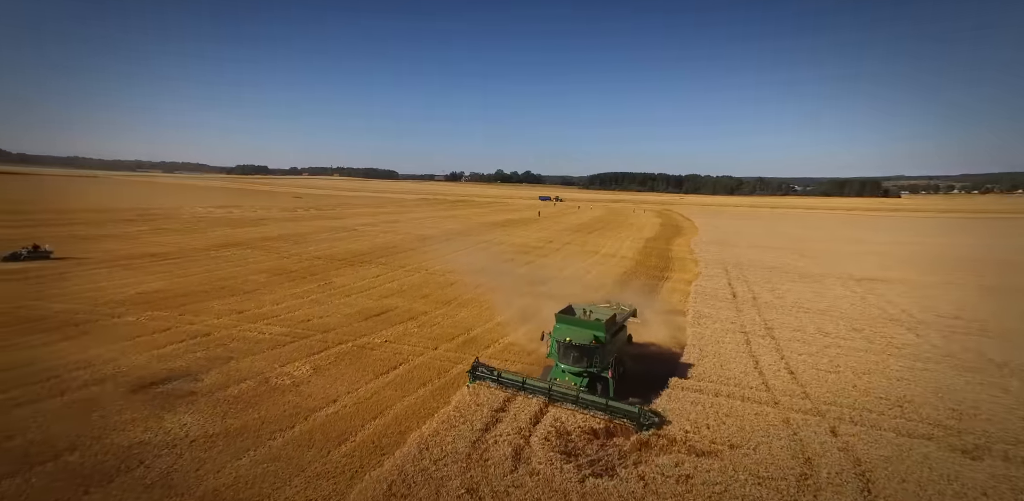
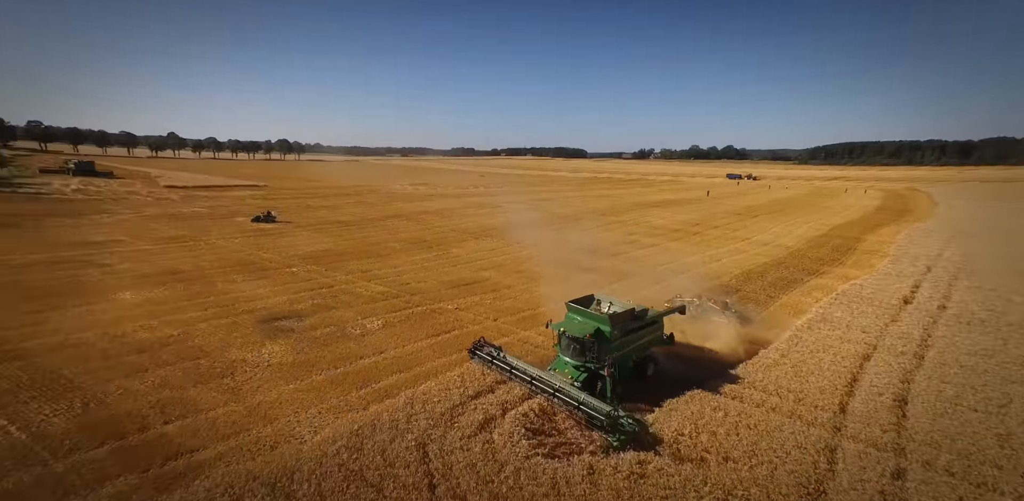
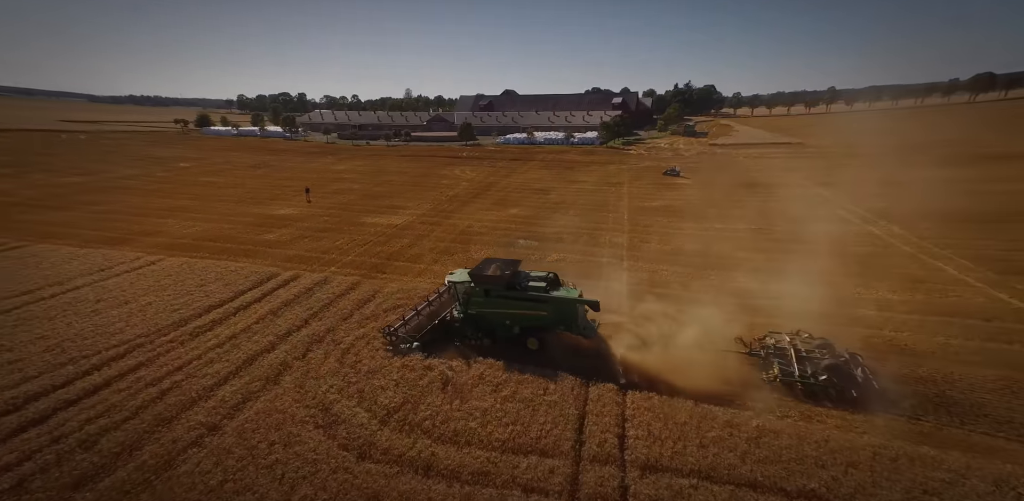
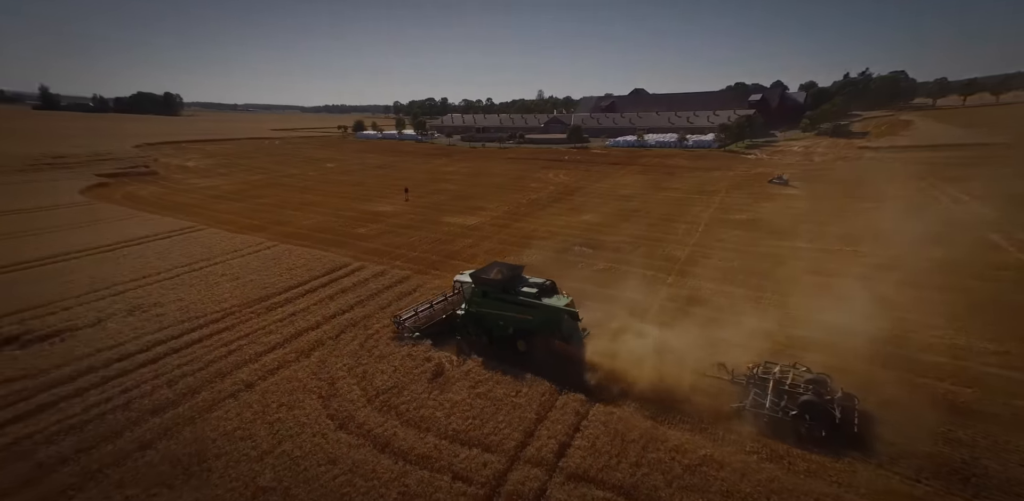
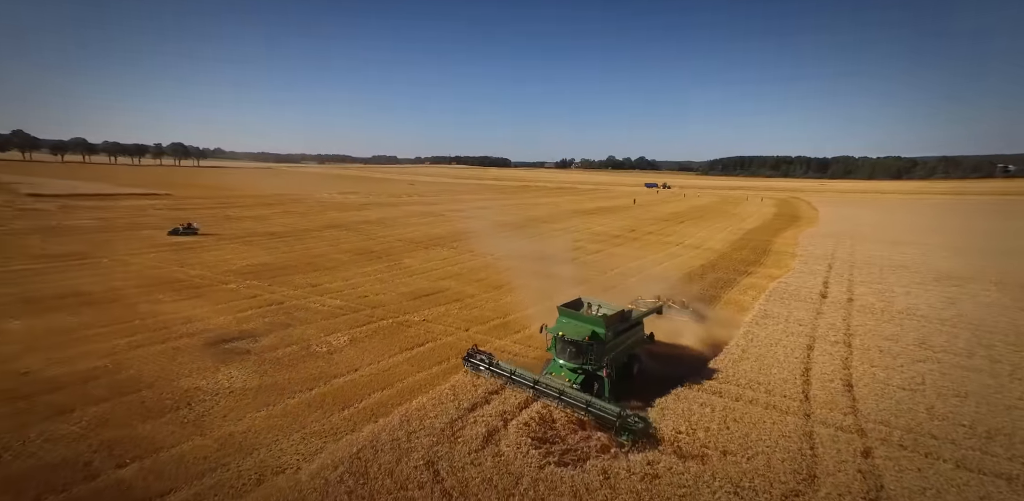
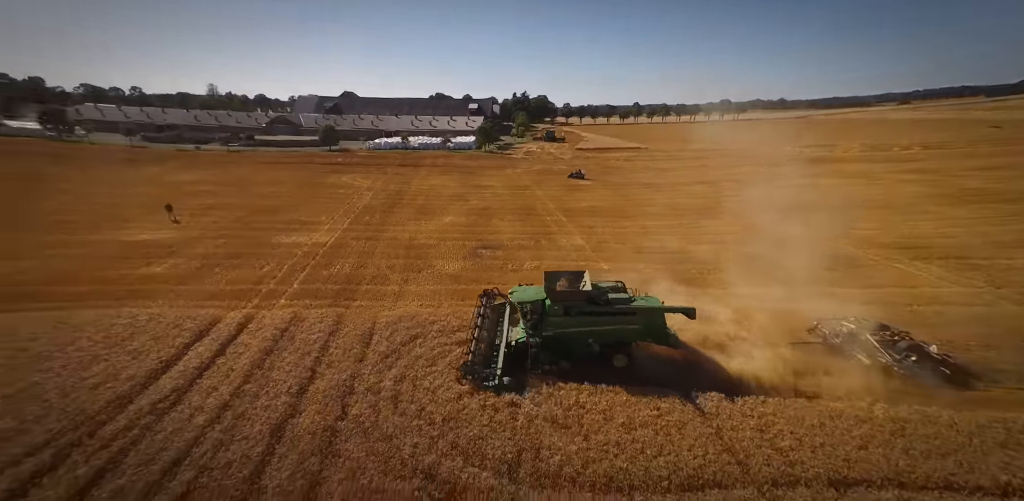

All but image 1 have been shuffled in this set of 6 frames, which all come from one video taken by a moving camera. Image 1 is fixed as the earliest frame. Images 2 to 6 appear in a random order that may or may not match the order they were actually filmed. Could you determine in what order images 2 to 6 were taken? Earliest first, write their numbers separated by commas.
5, 2, 6, 3, 4
